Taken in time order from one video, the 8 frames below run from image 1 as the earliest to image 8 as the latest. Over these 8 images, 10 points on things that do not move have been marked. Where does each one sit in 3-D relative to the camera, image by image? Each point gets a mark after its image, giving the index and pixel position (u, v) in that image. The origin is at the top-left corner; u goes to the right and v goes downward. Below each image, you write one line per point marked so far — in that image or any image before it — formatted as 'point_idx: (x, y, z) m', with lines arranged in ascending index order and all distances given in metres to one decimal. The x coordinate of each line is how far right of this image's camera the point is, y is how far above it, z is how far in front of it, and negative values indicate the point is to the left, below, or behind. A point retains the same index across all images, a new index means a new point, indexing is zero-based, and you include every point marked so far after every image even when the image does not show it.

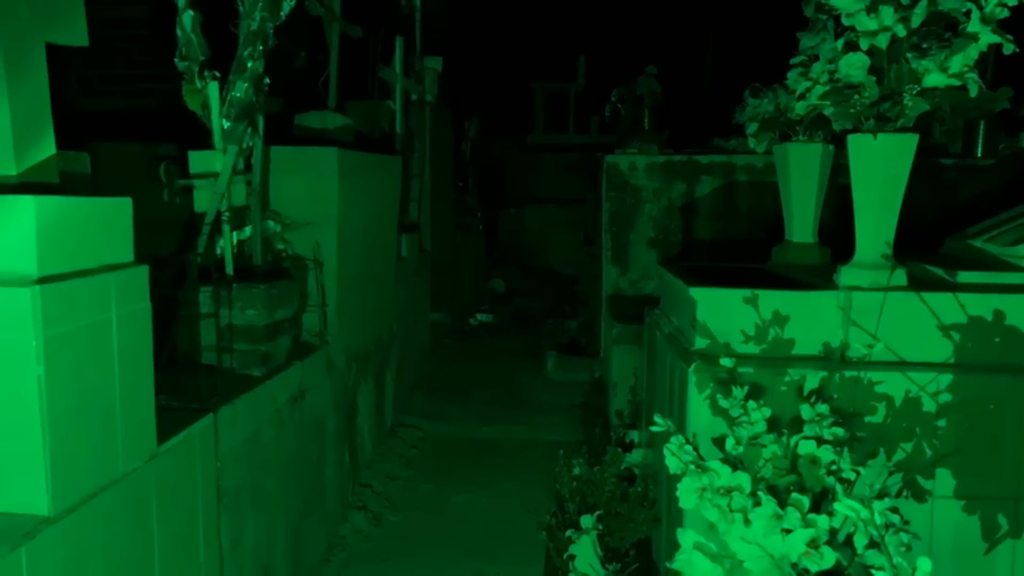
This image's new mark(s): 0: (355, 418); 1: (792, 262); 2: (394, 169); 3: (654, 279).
0: (-0.9, -0.8, +4.8) m
1: (+1.5, +0.1, +4.3) m
2: (-0.8, +0.8, +5.5) m
3: (+1.2, +0.1, +7.0) m
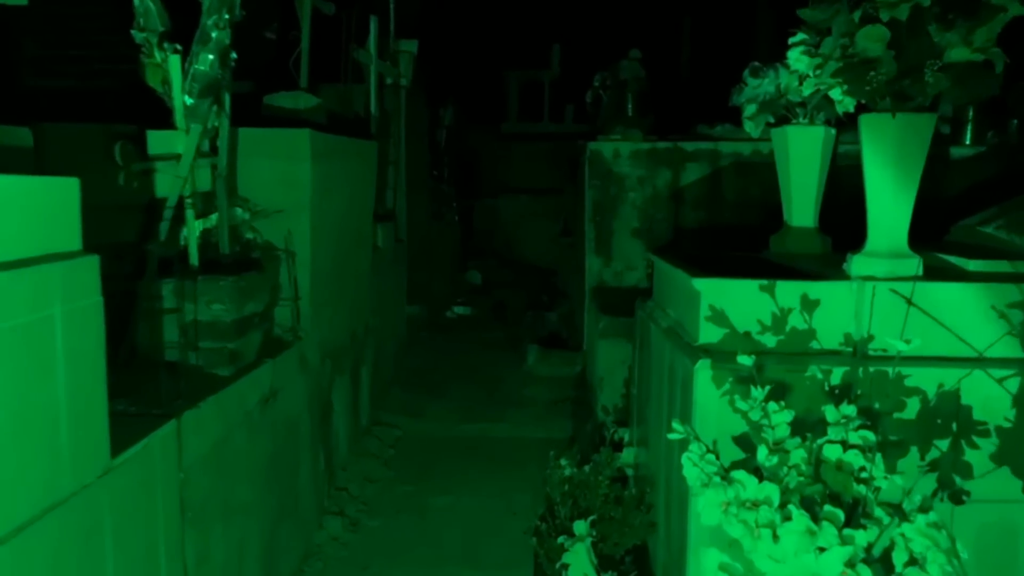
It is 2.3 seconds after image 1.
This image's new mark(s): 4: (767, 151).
0: (-1.0, -0.7, +4.5) m
1: (+1.4, +0.2, +4.1) m
2: (-0.9, +0.9, +5.3) m
3: (+1.0, +0.2, +6.7) m
4: (+2.0, +1.1, +6.4) m
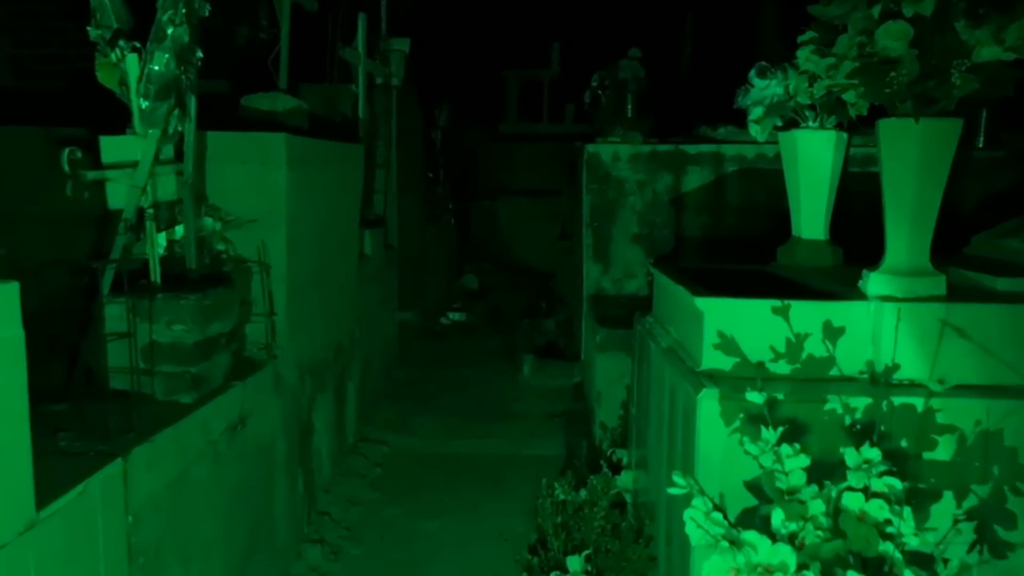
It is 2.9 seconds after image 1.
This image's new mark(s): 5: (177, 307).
0: (-1.1, -0.8, +4.3) m
1: (+1.3, +0.1, +3.8) m
2: (-1.0, +0.8, +5.0) m
3: (+1.0, +0.1, +6.5) m
4: (+2.0, +1.0, +6.2) m
5: (-1.2, -0.1, +2.9) m
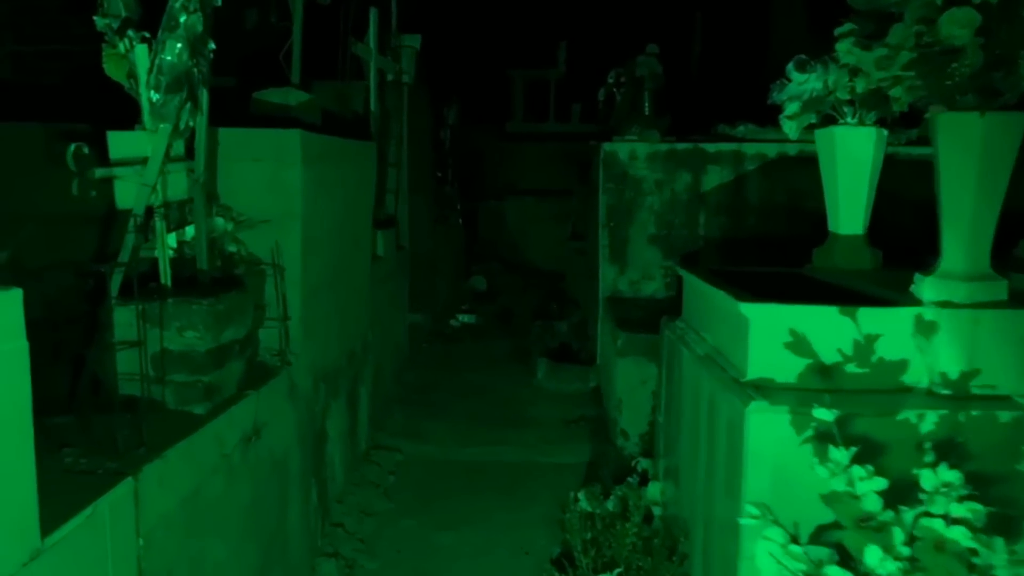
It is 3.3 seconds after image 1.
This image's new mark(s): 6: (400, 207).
0: (-1.0, -0.8, +4.1) m
1: (+1.5, +0.1, +3.6) m
2: (-0.8, +0.8, +4.8) m
3: (+1.1, +0.1, +6.3) m
4: (+2.1, +1.0, +6.0) m
5: (-1.1, -0.1, +2.7) m
6: (-0.9, +0.6, +6.5) m
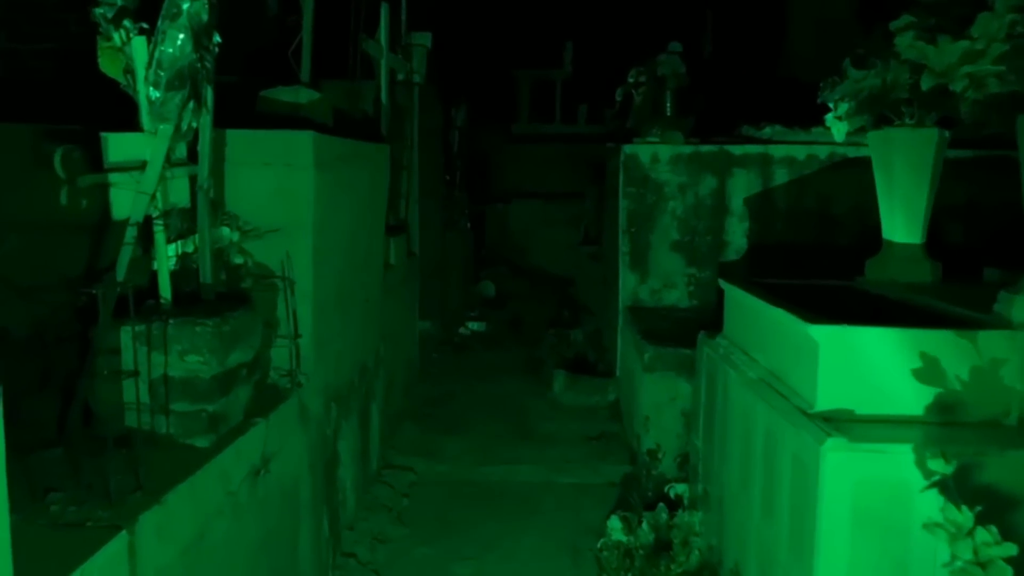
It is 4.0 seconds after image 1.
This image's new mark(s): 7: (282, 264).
0: (-0.8, -0.9, +3.8) m
1: (+1.6, 0.0, +3.4) m
2: (-0.7, +0.7, +4.6) m
3: (+1.2, 0.0, +6.1) m
4: (+2.2, +0.9, +5.7) m
5: (-1.0, -0.1, +2.5) m
6: (-0.8, +0.6, +6.2) m
7: (-0.9, +0.1, +3.2) m
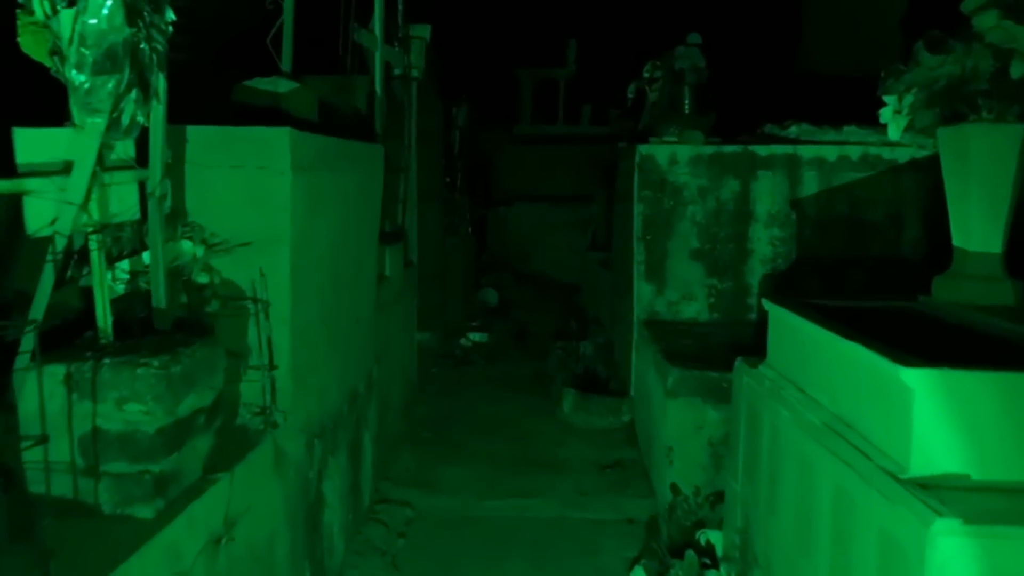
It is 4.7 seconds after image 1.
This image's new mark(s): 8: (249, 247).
0: (-0.8, -0.9, +3.4) m
1: (+1.6, 0.0, +2.9) m
2: (-0.7, +0.6, +4.1) m
3: (+1.3, -0.1, +5.6) m
4: (+2.2, +0.8, +5.3) m
5: (-0.9, -0.2, +2.0) m
6: (-0.7, +0.5, +5.8) m
7: (-0.9, 0.0, +2.8) m
8: (-0.9, +0.1, +2.8) m
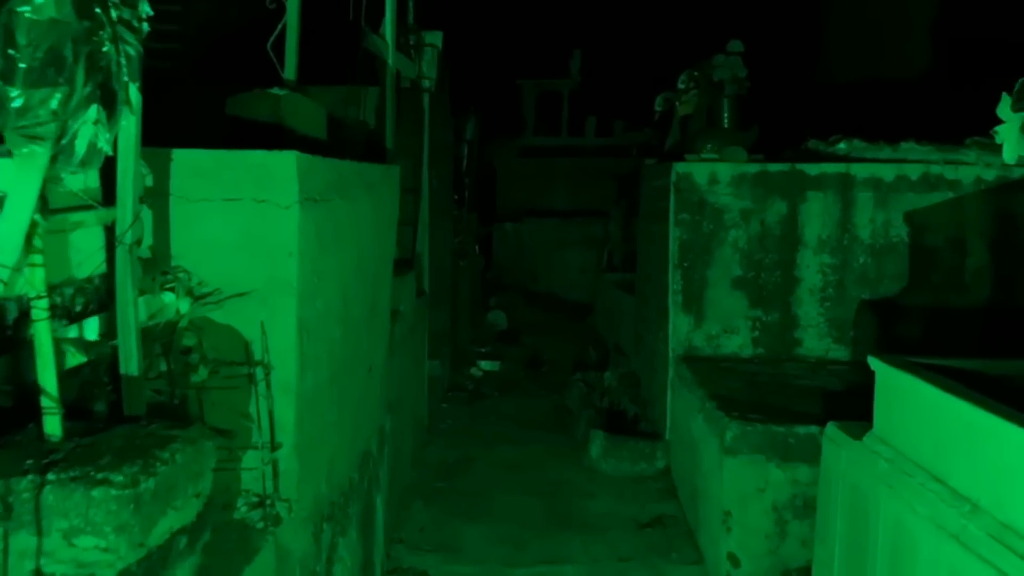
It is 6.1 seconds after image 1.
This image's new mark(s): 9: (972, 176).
0: (-0.6, -1.1, +2.8) m
1: (+1.8, -0.2, +2.4) m
2: (-0.5, +0.5, +3.6) m
3: (+1.4, -0.3, +5.1) m
4: (+2.4, +0.7, +4.8) m
5: (-0.8, -0.4, +1.4) m
6: (-0.6, +0.3, +5.2) m
7: (-0.7, -0.2, +2.2) m
8: (-0.7, 0.0, +2.2) m
9: (+2.7, +0.7, +4.8) m
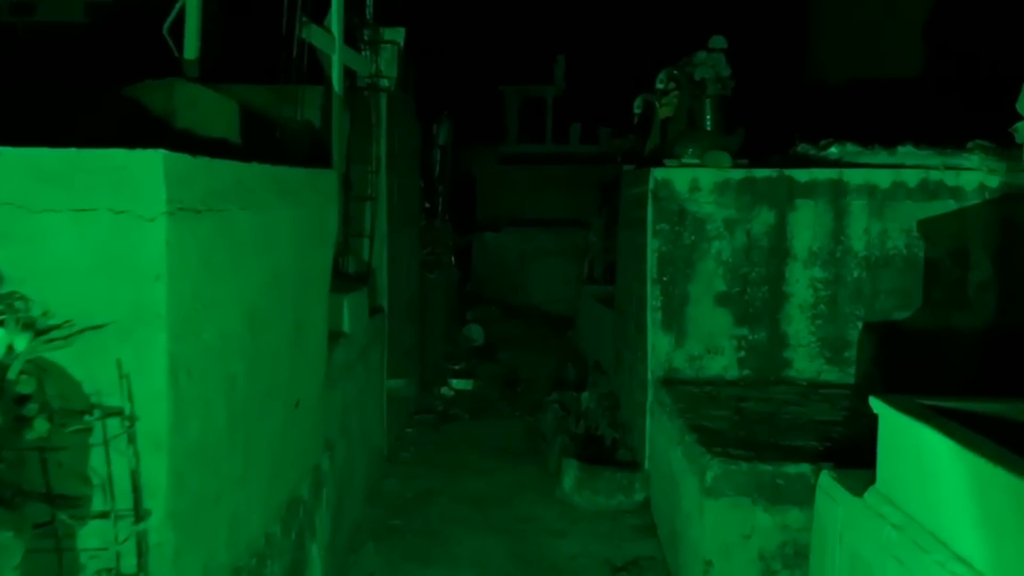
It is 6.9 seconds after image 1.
0: (-0.8, -1.2, +2.4) m
1: (+1.6, -0.3, +2.0) m
2: (-0.7, +0.4, +3.1) m
3: (+1.2, -0.4, +4.6) m
4: (+2.2, +0.6, +4.4) m
5: (-0.9, -0.4, +1.0) m
6: (-0.8, +0.2, +4.8) m
7: (-0.9, -0.2, +1.8) m
8: (-0.9, -0.1, +1.8) m
9: (+2.5, +0.6, +4.4) m
